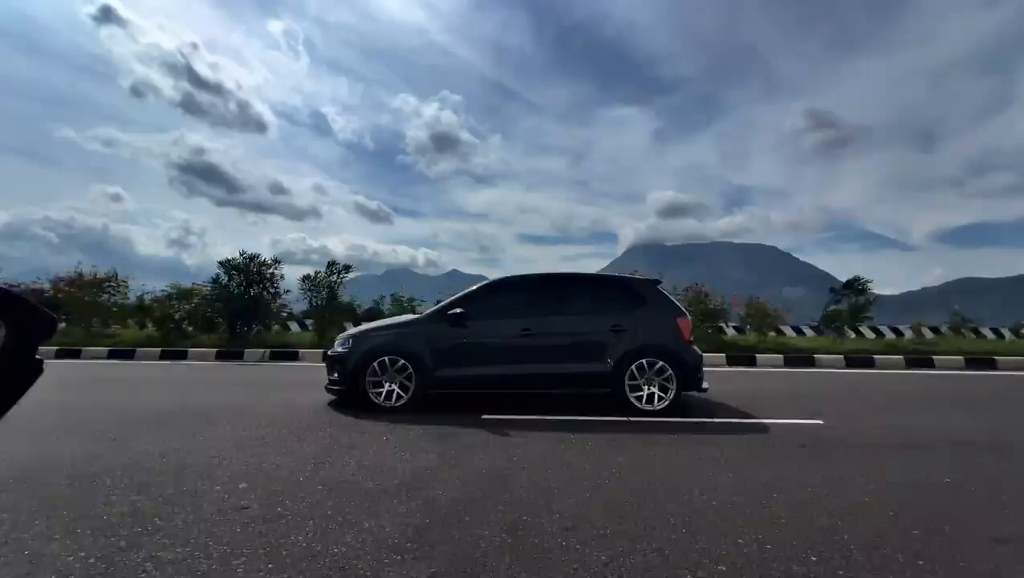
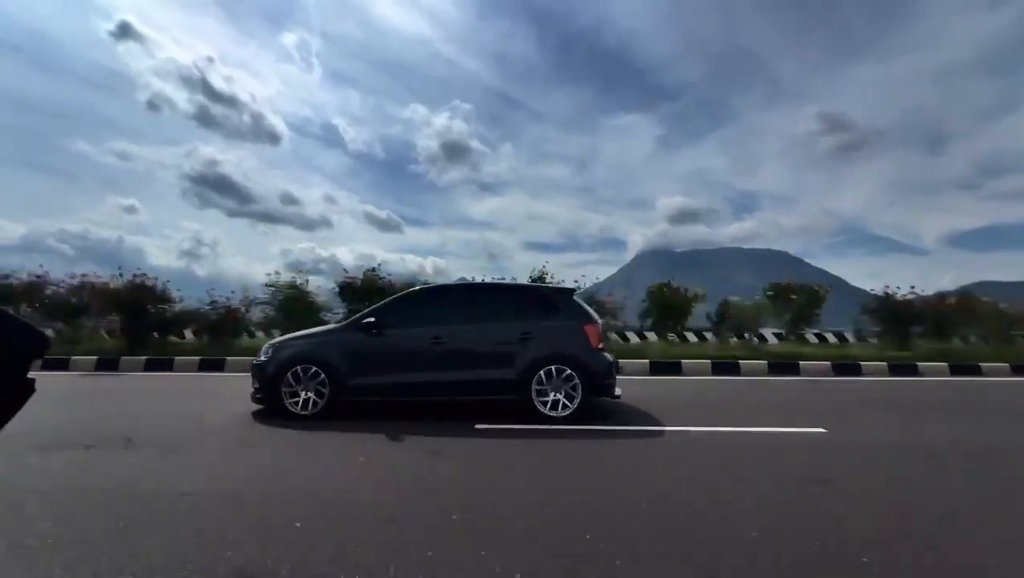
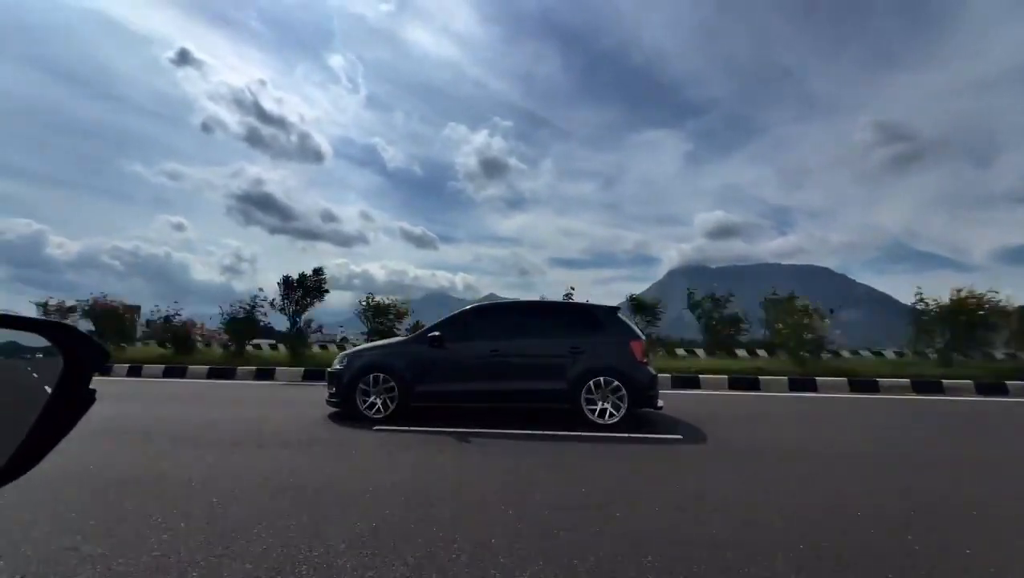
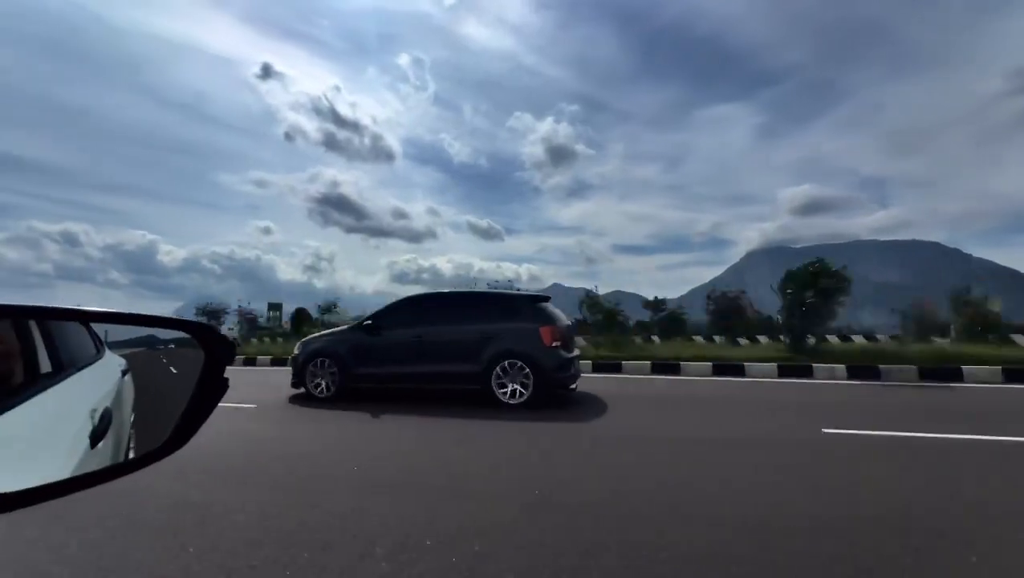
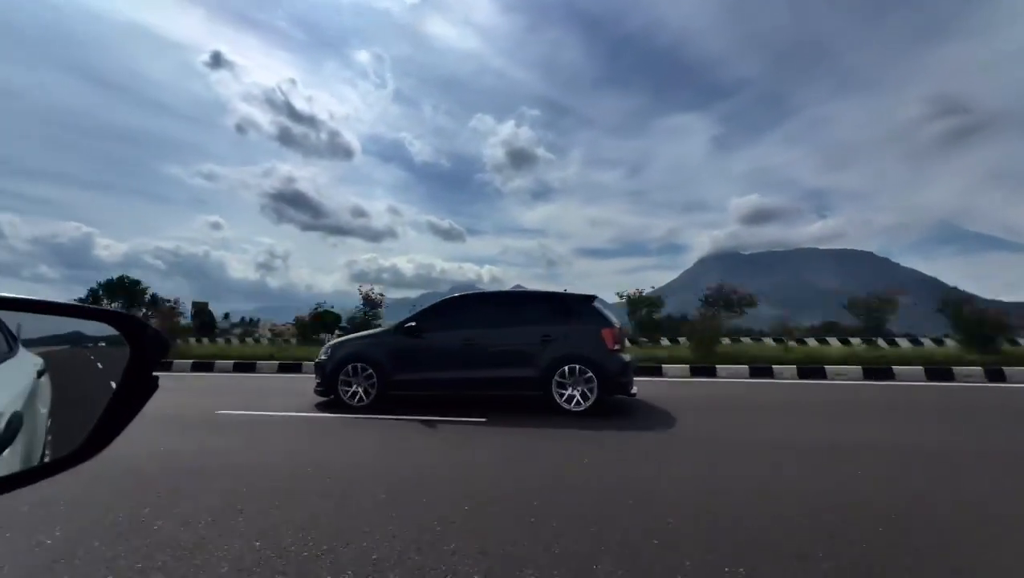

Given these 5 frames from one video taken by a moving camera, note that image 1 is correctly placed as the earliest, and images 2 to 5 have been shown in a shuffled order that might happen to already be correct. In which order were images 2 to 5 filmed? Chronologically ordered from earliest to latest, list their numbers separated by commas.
2, 3, 5, 4
